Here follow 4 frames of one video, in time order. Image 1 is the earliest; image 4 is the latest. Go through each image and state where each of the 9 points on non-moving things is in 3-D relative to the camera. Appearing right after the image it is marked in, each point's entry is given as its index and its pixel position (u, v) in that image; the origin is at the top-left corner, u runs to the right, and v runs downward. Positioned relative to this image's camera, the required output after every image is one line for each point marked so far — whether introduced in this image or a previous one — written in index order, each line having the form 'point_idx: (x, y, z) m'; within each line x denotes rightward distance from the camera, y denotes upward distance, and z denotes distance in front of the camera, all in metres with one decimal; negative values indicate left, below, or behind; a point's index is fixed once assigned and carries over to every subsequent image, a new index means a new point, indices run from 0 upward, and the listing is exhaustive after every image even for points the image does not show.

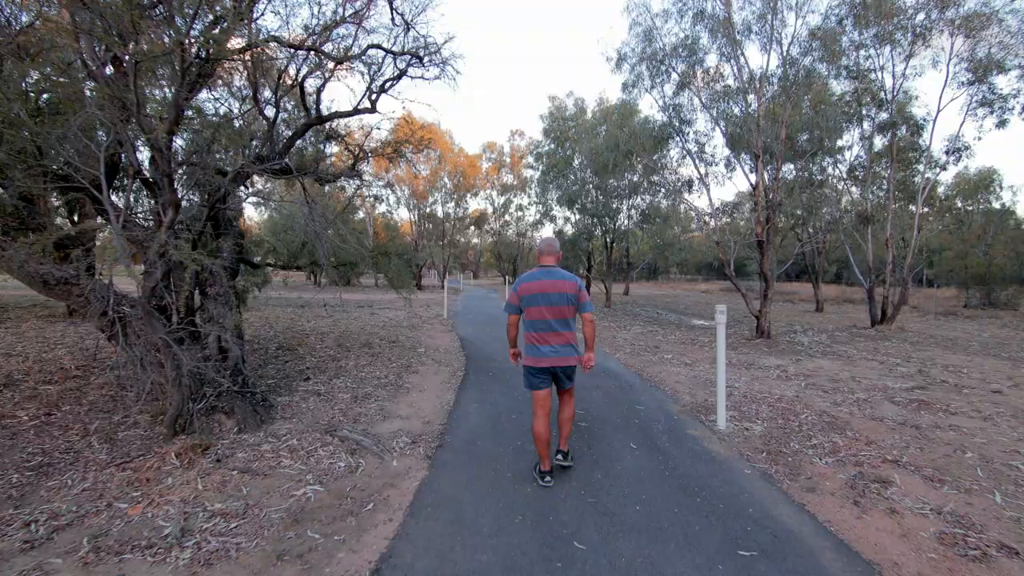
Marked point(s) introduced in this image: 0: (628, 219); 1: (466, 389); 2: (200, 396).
0: (+4.7, +2.7, +19.9) m
1: (-0.5, -1.2, +5.8) m
2: (-2.7, -0.9, +4.2) m
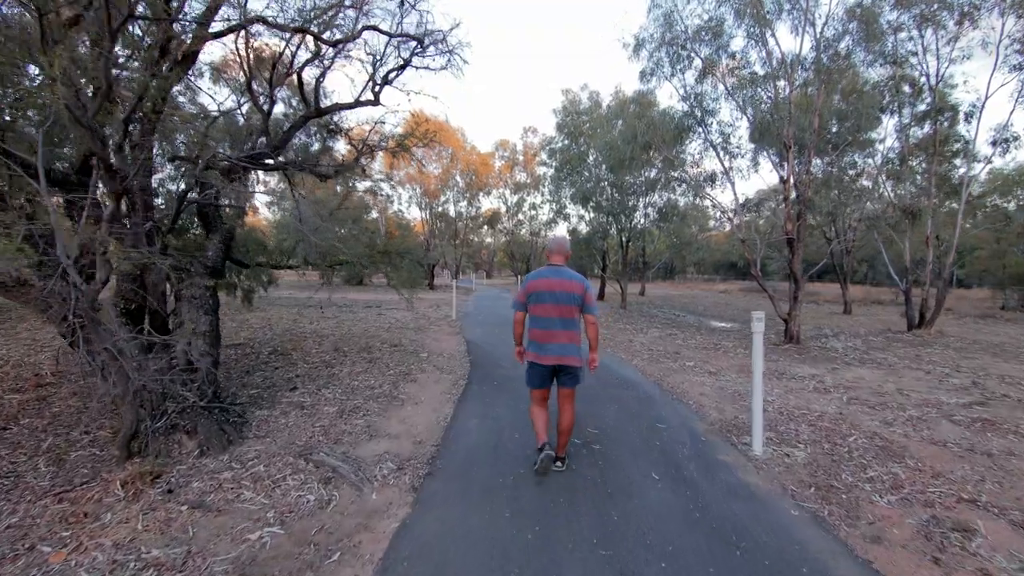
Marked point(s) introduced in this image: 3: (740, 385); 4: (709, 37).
0: (+5.2, +2.7, +19.2) m
1: (-0.5, -1.2, +5.3) m
2: (-2.6, -0.9, +3.7) m
3: (+2.9, -1.2, +6.2) m
4: (+3.9, +5.0, +9.9) m
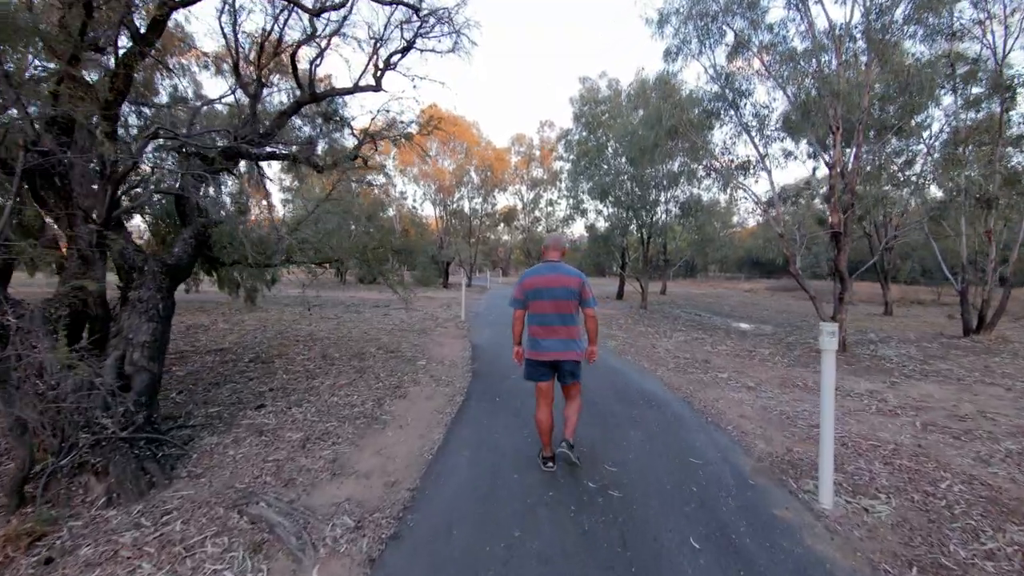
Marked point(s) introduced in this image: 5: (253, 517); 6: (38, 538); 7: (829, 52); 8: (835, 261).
0: (+5.7, +2.8, +18.1) m
1: (-0.5, -1.2, +4.4) m
2: (-2.7, -1.0, +3.0) m
3: (+2.9, -1.2, +5.2) m
4: (+4.1, +5.0, +8.8) m
5: (-1.4, -1.3, +2.7) m
6: (-2.4, -1.3, +2.5) m
7: (+5.4, +4.1, +8.6) m
8: (+5.6, +0.5, +8.6) m
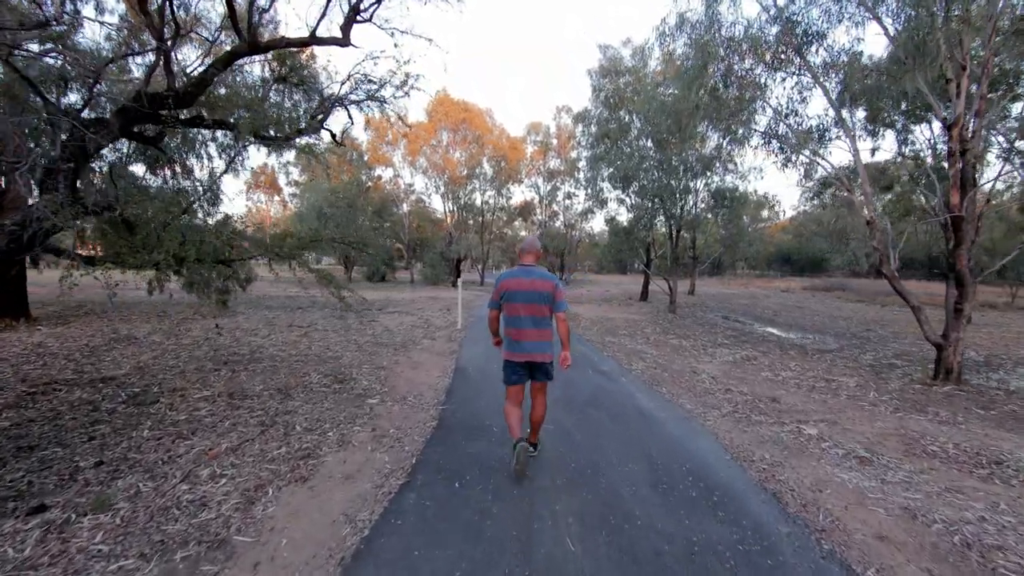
0: (+6.0, +2.7, +15.8) m
1: (-0.7, -1.3, +2.4) m
2: (-3.0, -1.1, +1.1) m
3: (+2.7, -1.3, +3.1) m
4: (+4.1, +4.9, +6.6) m
5: (-1.7, -1.4, +0.8) m
6: (-2.7, -1.4, +0.6) m
7: (+5.4, +4.0, +6.3) m
8: (+5.6, +0.4, +6.4) m
